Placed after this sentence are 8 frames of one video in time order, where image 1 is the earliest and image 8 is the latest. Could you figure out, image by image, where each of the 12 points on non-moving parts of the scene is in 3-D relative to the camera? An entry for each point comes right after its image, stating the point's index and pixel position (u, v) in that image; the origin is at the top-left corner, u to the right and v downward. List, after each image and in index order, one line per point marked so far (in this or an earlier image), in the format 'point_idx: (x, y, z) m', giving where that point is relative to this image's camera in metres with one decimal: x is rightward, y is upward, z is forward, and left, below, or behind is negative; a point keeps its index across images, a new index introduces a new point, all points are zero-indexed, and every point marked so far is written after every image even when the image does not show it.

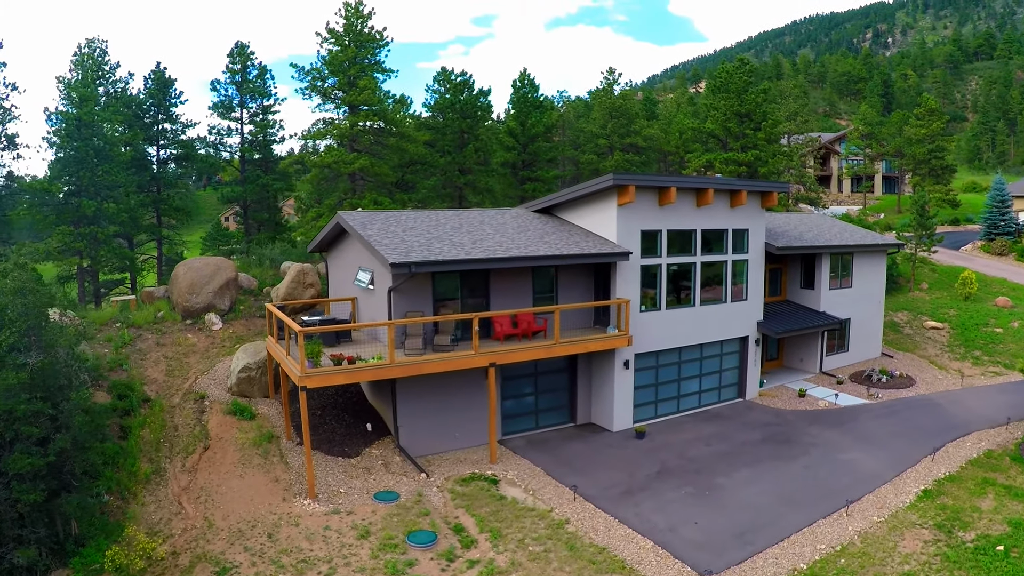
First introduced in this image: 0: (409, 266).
0: (-2.7, +0.5, +14.7) m
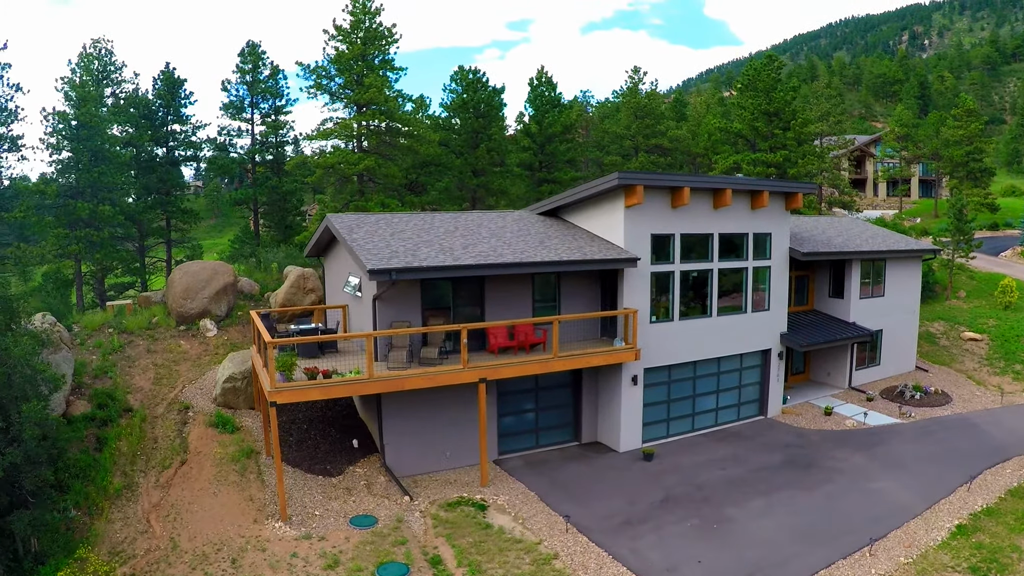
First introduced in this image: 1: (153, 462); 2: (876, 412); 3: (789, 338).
0: (-2.9, +0.3, +13.4) m
1: (-10.2, -4.8, +17.0) m
2: (+11.8, -4.0, +19.7) m
3: (+8.9, -1.6, +19.3) m
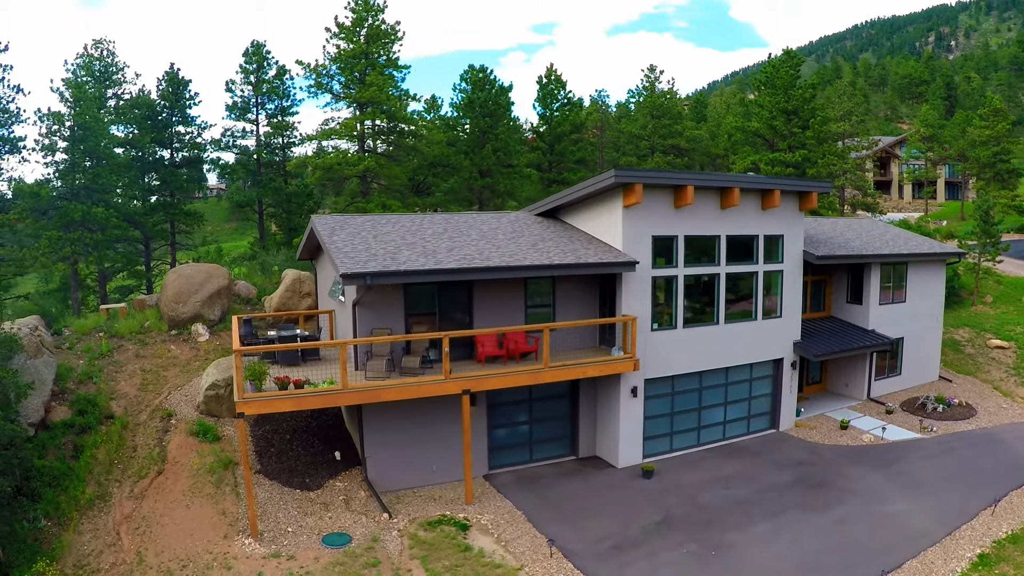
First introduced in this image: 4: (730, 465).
0: (-3.2, +0.2, +12.6) m
1: (-10.4, -4.9, +16.3) m
2: (+11.7, -4.2, +18.5) m
3: (+8.8, -1.8, +18.1) m
4: (+5.6, -4.6, +15.7) m
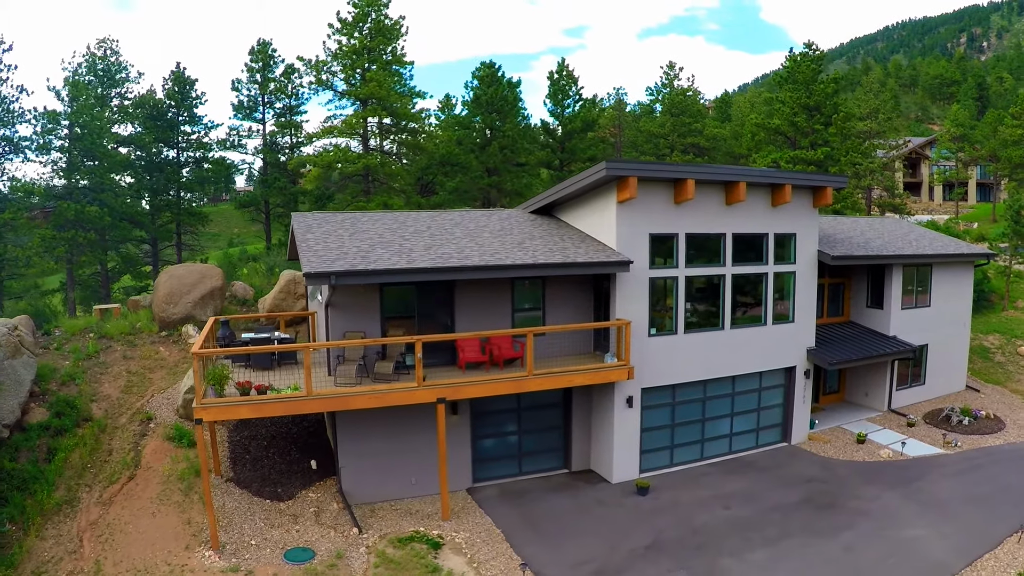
0: (-3.6, +0.2, +11.8) m
1: (-10.7, -4.9, +15.7) m
2: (+11.4, -4.3, +17.0) m
3: (+8.5, -1.8, +16.8) m
4: (+5.3, -4.7, +14.5) m
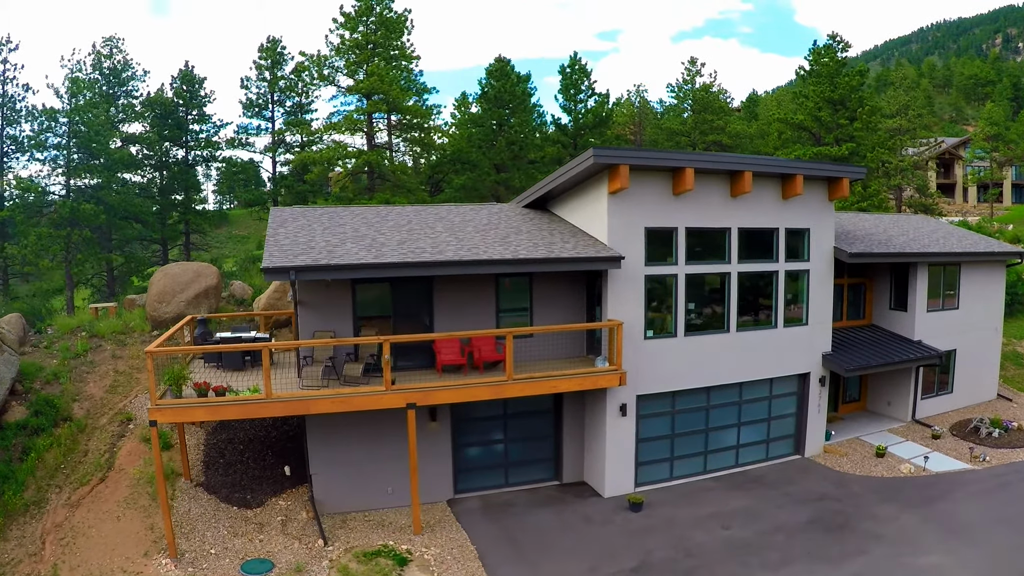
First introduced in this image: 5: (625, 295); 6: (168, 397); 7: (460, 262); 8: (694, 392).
0: (-4.0, +0.3, +10.9) m
1: (-11.1, -4.8, +15.1) m
2: (+11.1, -4.3, +15.6) m
3: (+8.3, -1.8, +15.5) m
4: (+4.9, -4.6, +13.3) m
5: (+2.5, -0.1, +13.1) m
6: (-6.8, -2.1, +11.9) m
7: (-1.0, +0.5, +11.6) m
8: (+4.4, -2.5, +14.4) m
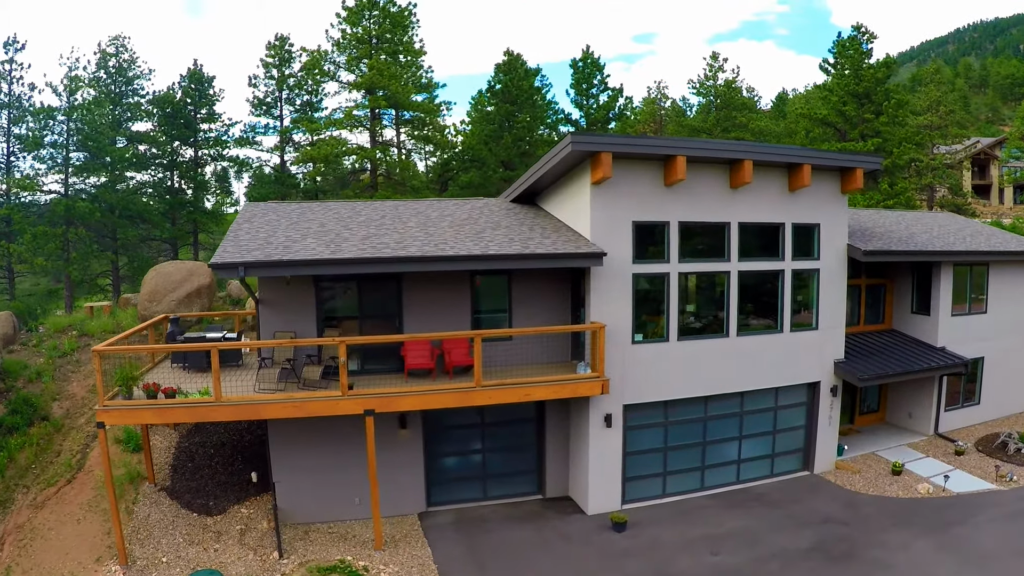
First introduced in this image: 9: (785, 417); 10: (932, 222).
0: (-4.6, +0.3, +10.2) m
1: (-11.5, -4.8, +14.7) m
2: (+10.7, -4.4, +14.2) m
3: (+7.9, -1.9, +14.2) m
4: (+4.4, -4.6, +12.2) m
5: (+2.0, -0.1, +12.0) m
6: (-7.4, -2.0, +11.3) m
7: (-1.5, +0.5, +10.7) m
8: (+3.9, -2.5, +13.3) m
9: (+6.5, -3.0, +14.3) m
10: (+13.1, +2.1, +18.8) m
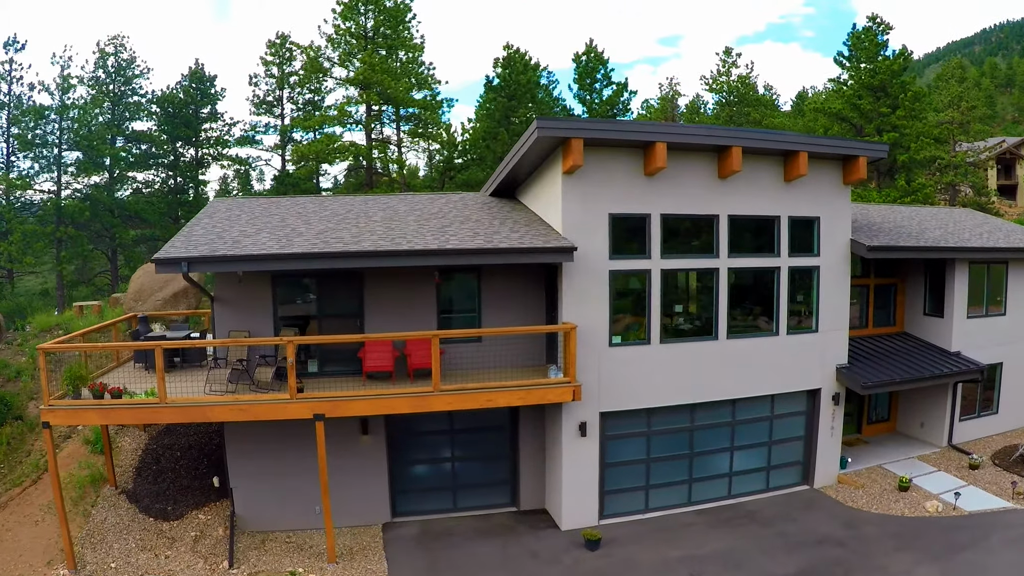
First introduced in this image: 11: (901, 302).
0: (-5.3, +0.4, +9.5) m
1: (-12.0, -4.7, +14.2) m
2: (+10.2, -4.3, +13.1) m
3: (+7.3, -1.8, +13.2) m
4: (+3.8, -4.6, +11.2) m
5: (+1.4, -0.1, +11.2) m
6: (-8.0, -2.0, +10.7) m
7: (-2.1, +0.6, +9.9) m
8: (+3.3, -2.5, +12.3) m
9: (+5.9, -3.0, +13.3) m
10: (+12.7, +2.0, +17.6) m
11: (+10.6, -0.4, +16.4) m
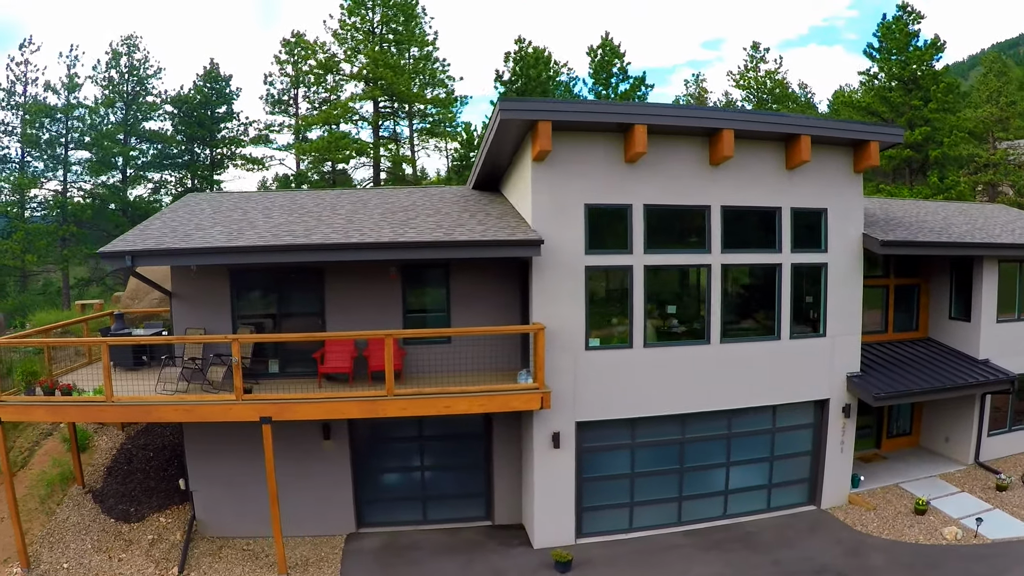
0: (-5.9, +0.5, +9.0) m
1: (-12.4, -4.6, +14.0) m
2: (+9.7, -4.4, +11.7) m
3: (+6.9, -1.8, +12.0) m
4: (+3.3, -4.6, +10.2) m
5: (+0.8, 0.0, +10.3) m
6: (-8.6, -1.9, +10.3) m
7: (-2.7, +0.7, +9.2) m
8: (+2.9, -2.4, +11.3) m
9: (+5.5, -3.0, +12.2) m
10: (+12.5, +2.0, +16.1) m
11: (+10.3, -0.4, +15.1) m
